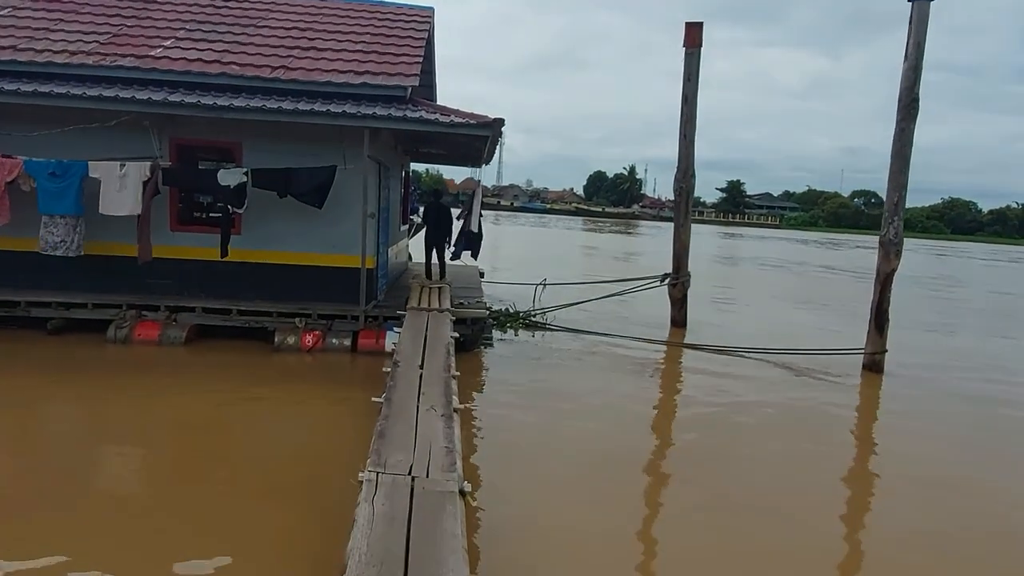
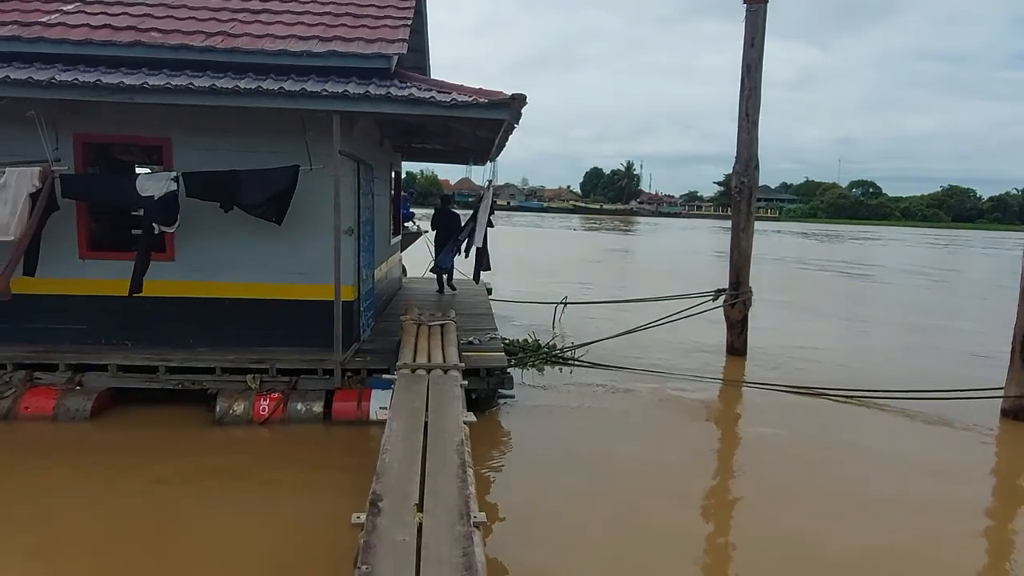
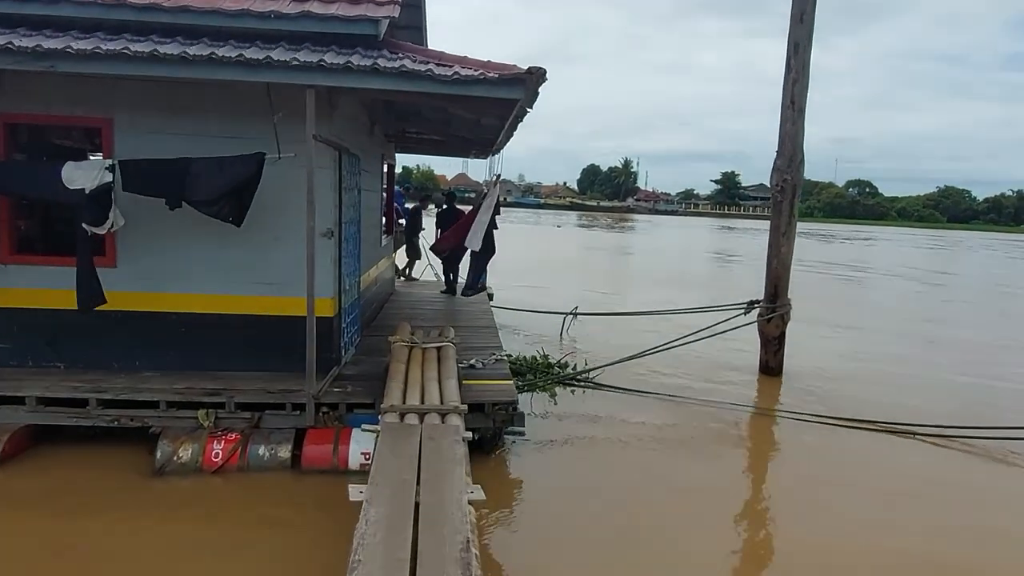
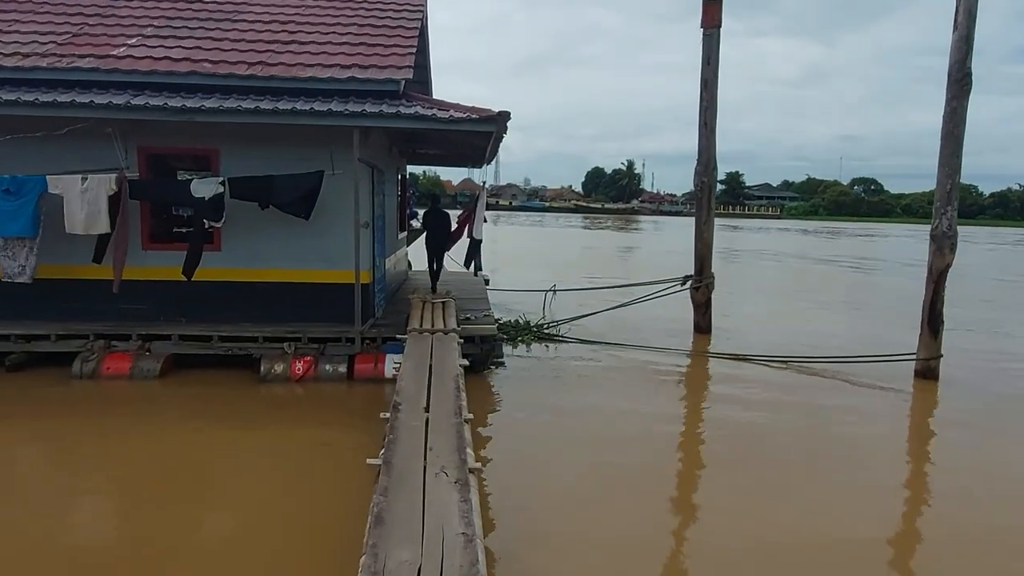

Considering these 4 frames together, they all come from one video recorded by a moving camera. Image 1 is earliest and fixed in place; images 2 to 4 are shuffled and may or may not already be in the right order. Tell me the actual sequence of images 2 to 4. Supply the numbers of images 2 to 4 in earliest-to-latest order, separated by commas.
4, 2, 3
